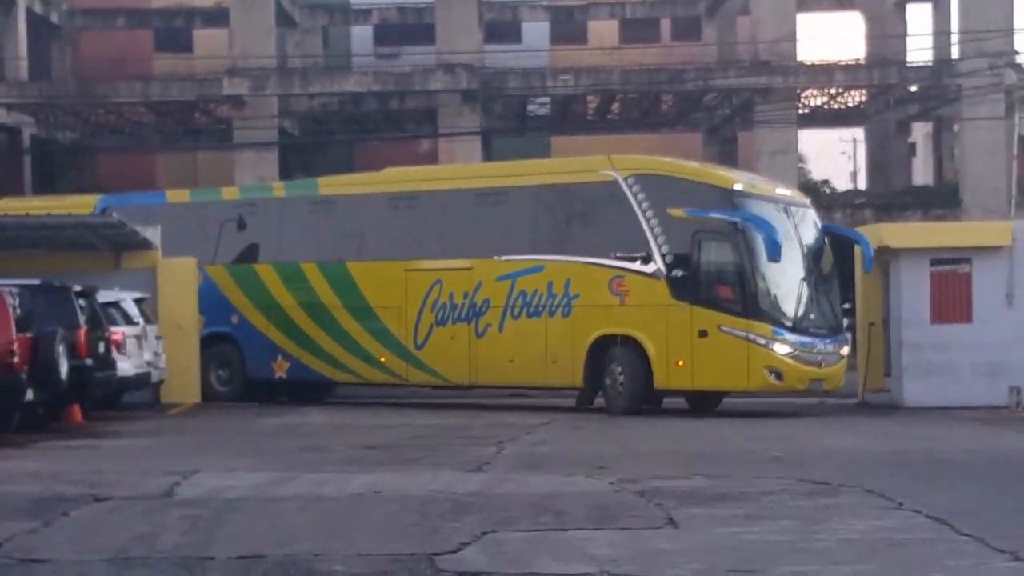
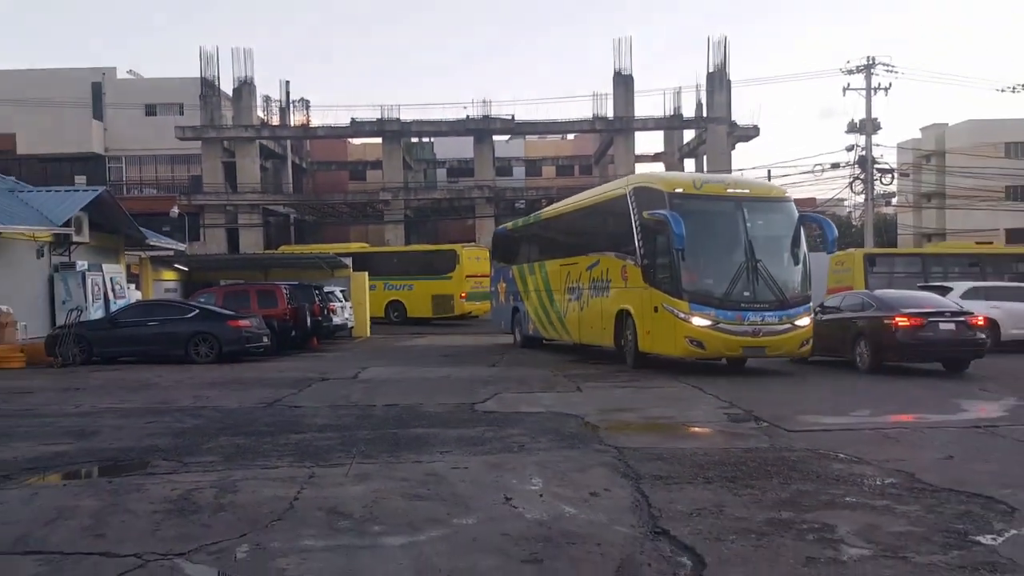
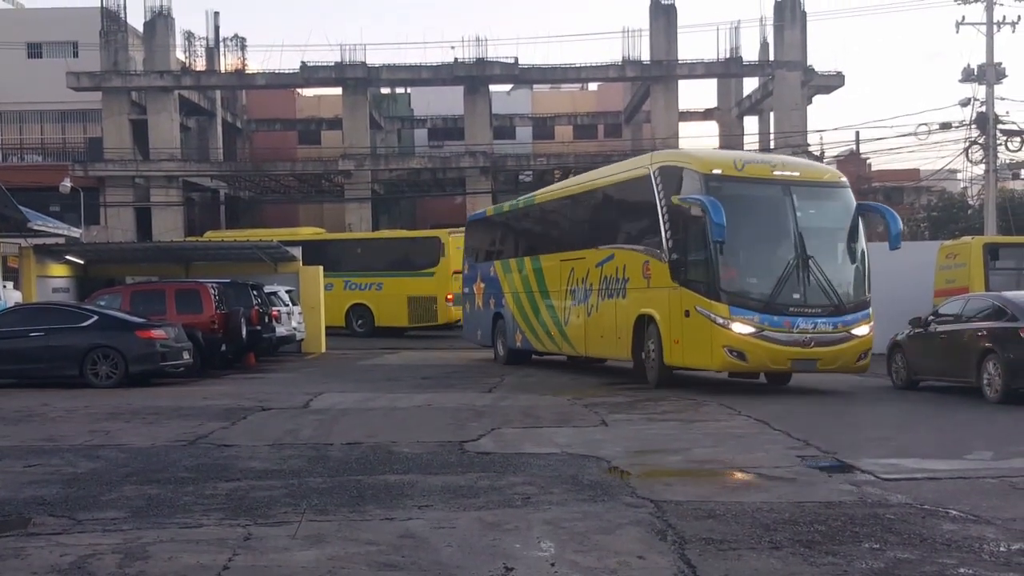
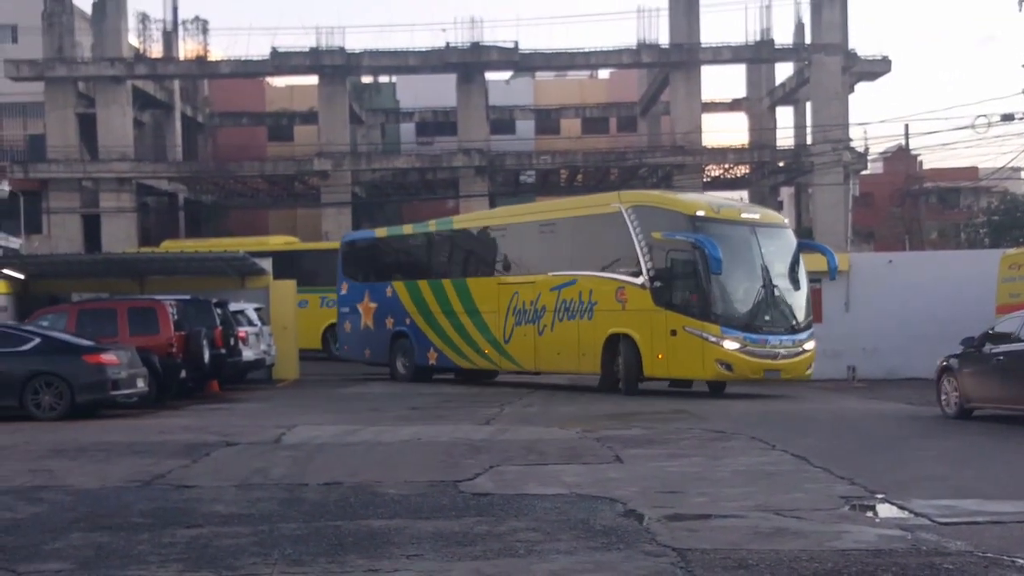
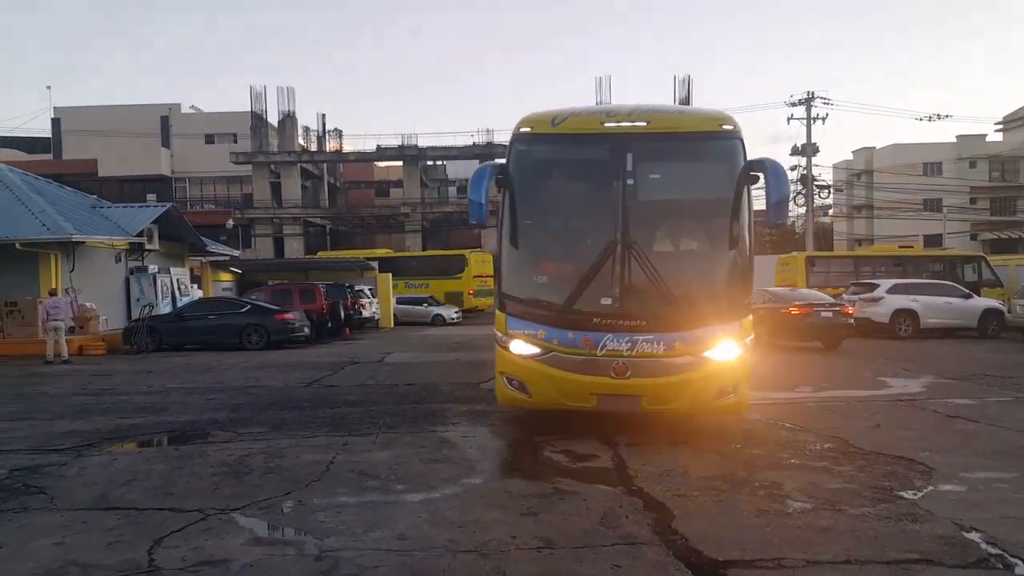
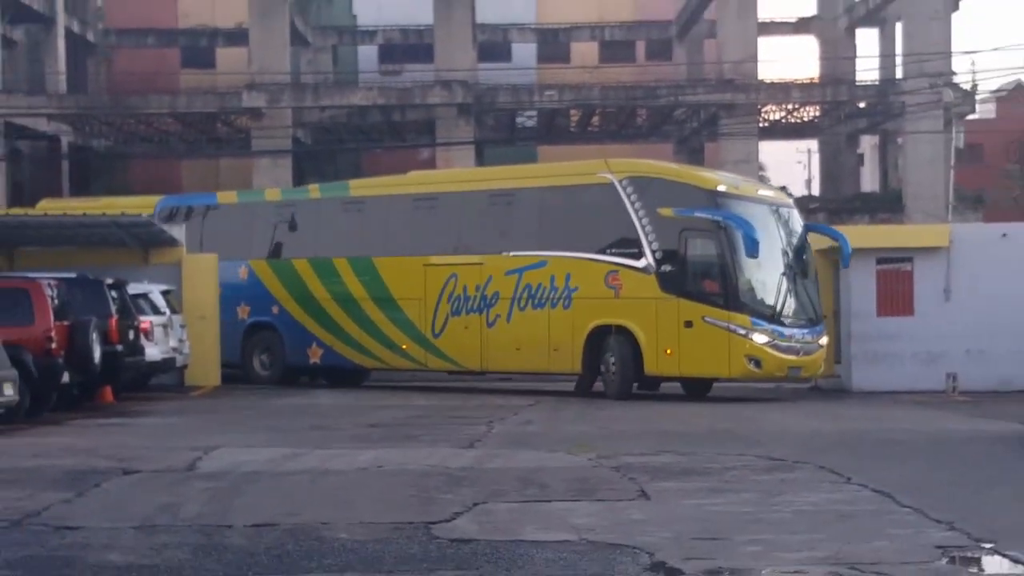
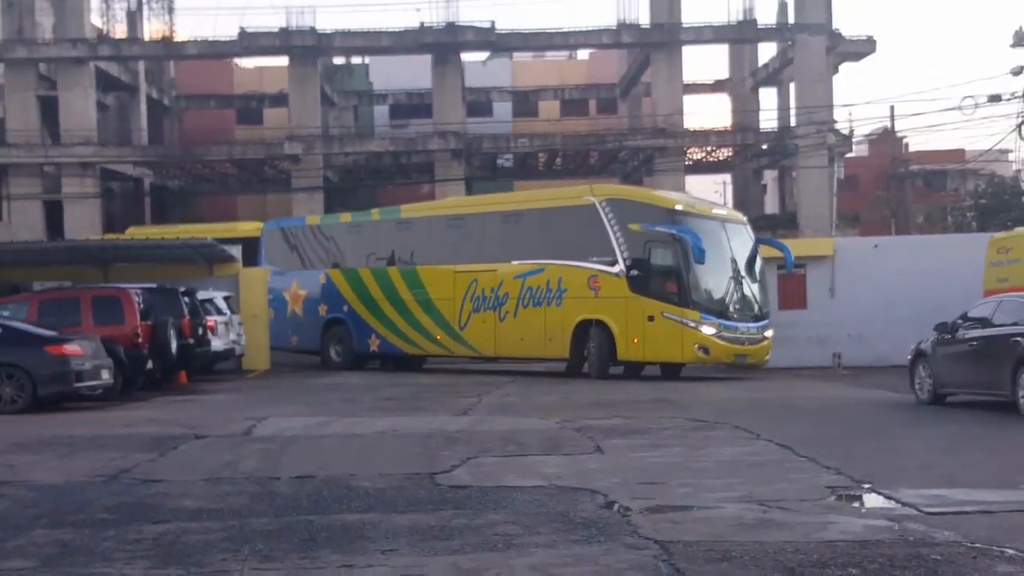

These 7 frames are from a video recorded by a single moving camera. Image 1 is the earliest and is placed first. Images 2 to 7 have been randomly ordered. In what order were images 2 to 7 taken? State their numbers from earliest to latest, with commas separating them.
6, 7, 4, 3, 2, 5
